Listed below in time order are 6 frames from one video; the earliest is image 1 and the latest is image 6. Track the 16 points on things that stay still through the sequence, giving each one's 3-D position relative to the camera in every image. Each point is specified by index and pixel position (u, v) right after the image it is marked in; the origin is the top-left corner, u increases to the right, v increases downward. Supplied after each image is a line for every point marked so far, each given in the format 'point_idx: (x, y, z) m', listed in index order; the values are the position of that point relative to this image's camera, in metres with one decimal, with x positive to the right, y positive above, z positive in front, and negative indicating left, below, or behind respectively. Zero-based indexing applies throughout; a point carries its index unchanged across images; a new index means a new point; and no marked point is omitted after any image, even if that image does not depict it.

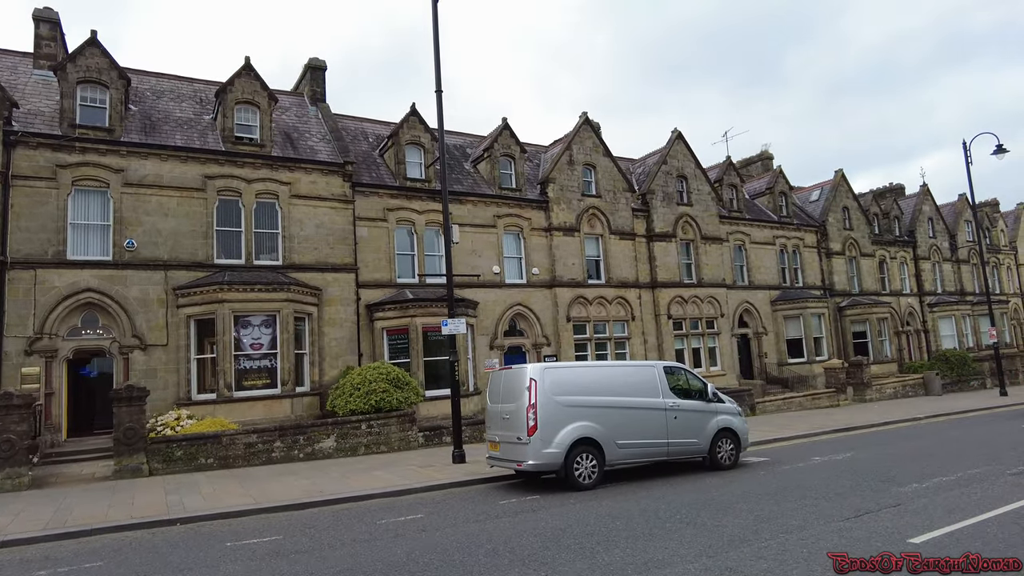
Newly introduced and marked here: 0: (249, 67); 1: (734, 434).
0: (-8.0, +6.7, +18.7) m
1: (+4.0, -2.6, +11.2) m
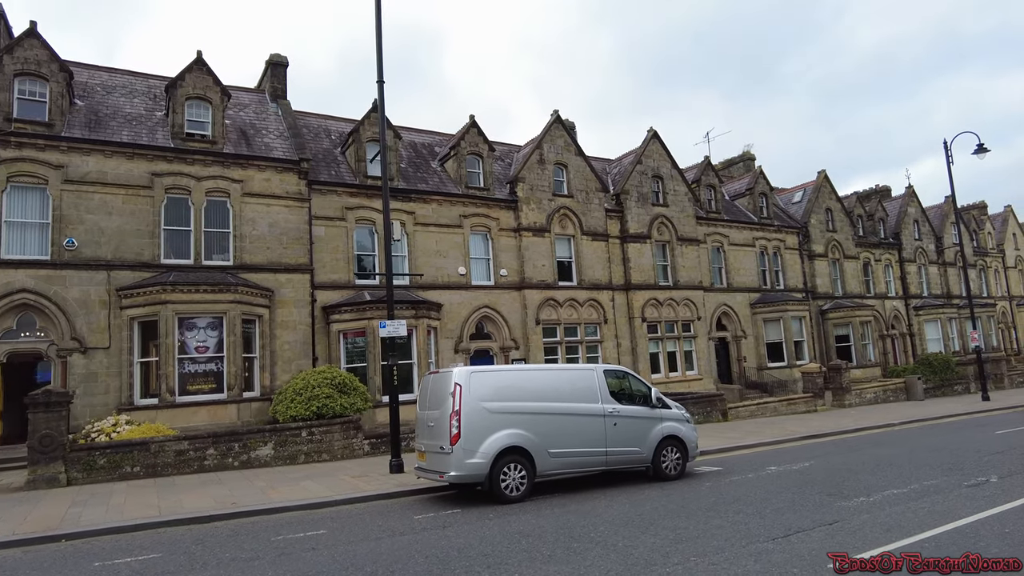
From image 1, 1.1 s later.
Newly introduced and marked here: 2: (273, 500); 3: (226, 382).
0: (-9.1, +6.6, +18.1) m
1: (+2.9, -2.6, +10.6) m
2: (-3.9, -3.4, +10.1) m
3: (-7.7, -2.5, +16.7) m
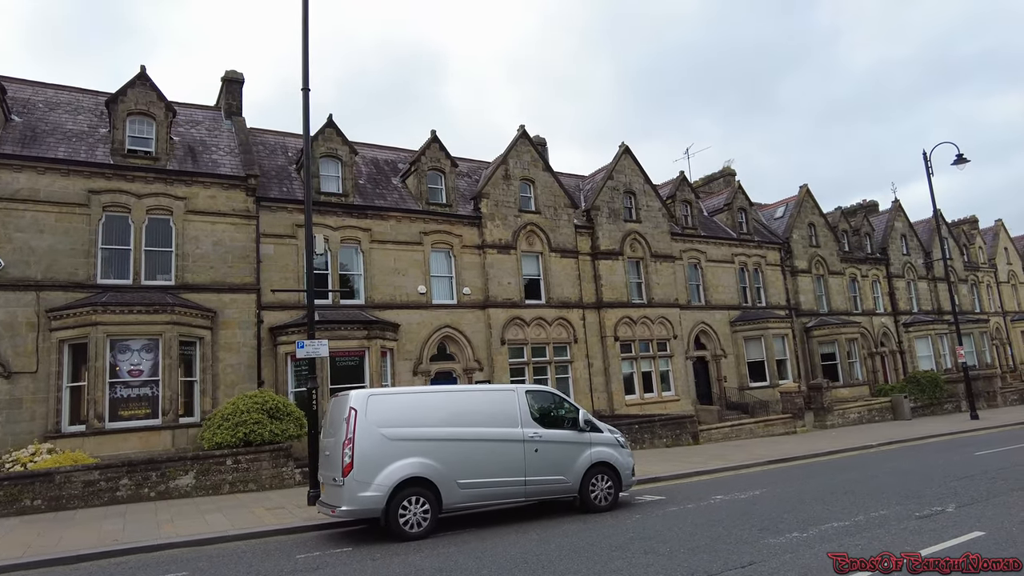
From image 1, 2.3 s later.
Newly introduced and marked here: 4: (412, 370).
0: (-10.5, +6.0, +17.6) m
1: (+1.6, -2.9, +9.7) m
2: (-5.2, -3.7, +9.2) m
3: (-9.0, -3.0, +15.9) m
4: (-3.2, -2.6, +20.0) m
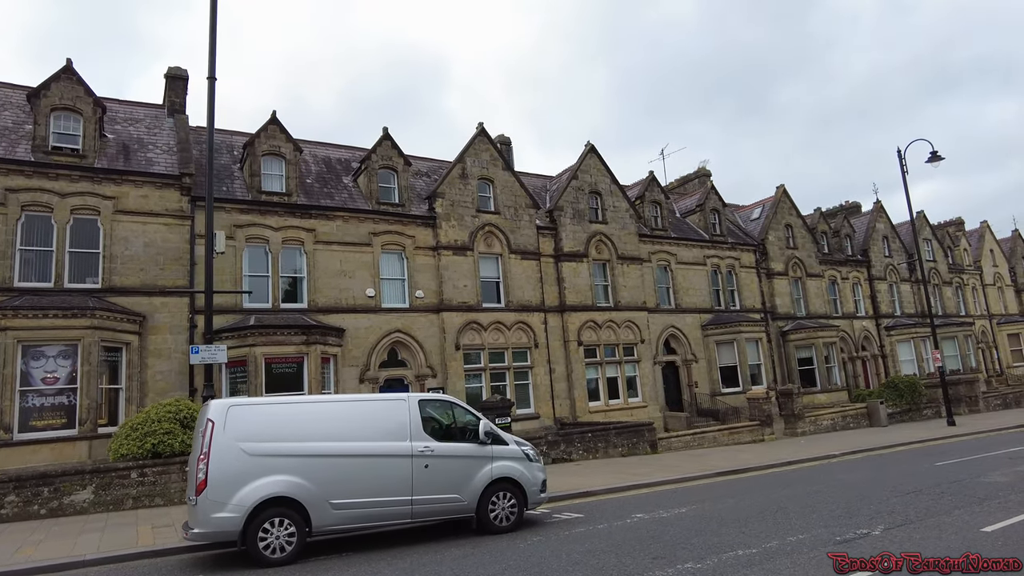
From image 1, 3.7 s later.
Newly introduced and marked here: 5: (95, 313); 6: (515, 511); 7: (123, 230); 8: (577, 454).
0: (-12.0, +5.9, +16.8) m
1: (0.0, -2.8, +8.9) m
2: (-6.7, -3.7, +8.3) m
3: (-10.5, -3.1, +15.0) m
4: (-4.8, -2.7, +19.1) m
5: (-10.3, -0.6, +15.3) m
6: (+0.1, -3.2, +8.8) m
7: (-10.6, +1.6, +17.0) m
8: (+1.8, -4.7, +17.4) m
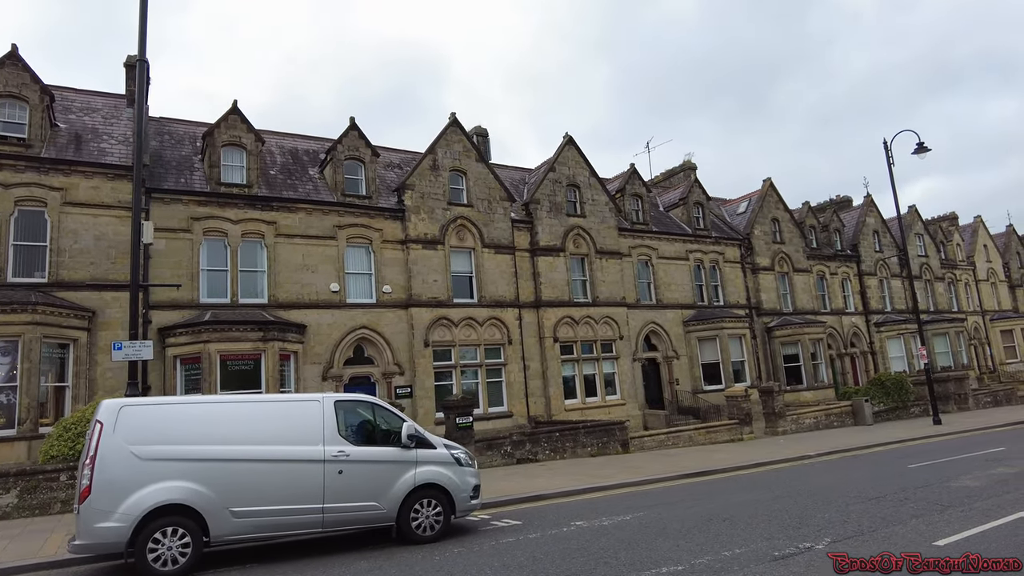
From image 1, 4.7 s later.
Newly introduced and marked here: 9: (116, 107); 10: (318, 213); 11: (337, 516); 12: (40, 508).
0: (-13.0, +6.1, +16.2) m
1: (-0.9, -2.7, +8.3) m
2: (-7.7, -3.6, +7.8) m
3: (-11.5, -3.0, +14.4) m
4: (-5.7, -2.6, +18.6) m
5: (-11.3, -0.5, +14.7) m
6: (-0.9, -3.1, +8.2) m
7: (-11.6, +1.7, +16.4) m
8: (+0.8, -4.5, +16.8) m
9: (-12.4, +5.7, +19.4) m
10: (-6.1, +2.4, +19.6) m
11: (-2.1, -2.8, +7.7) m
12: (-8.7, -4.0, +11.4) m
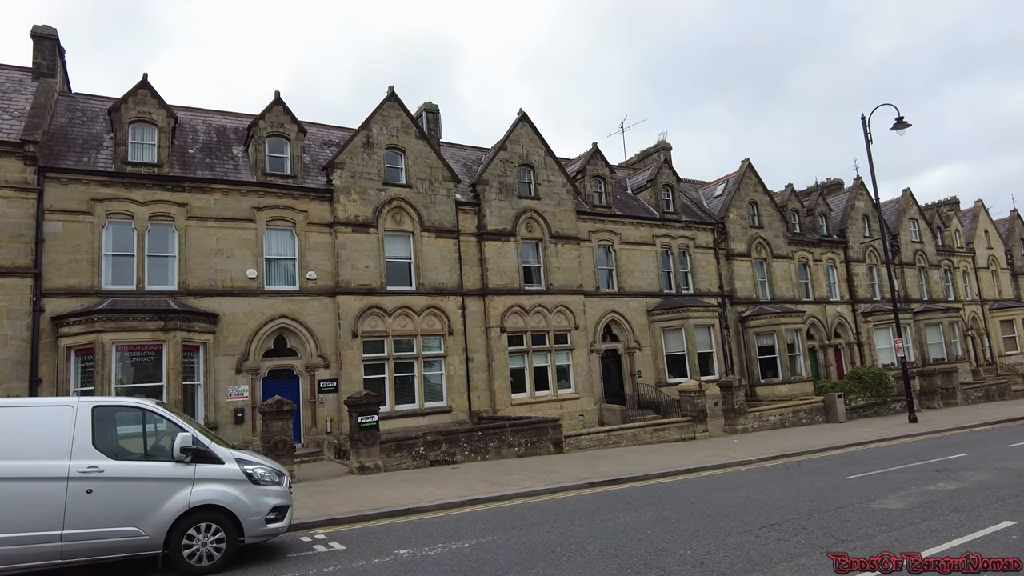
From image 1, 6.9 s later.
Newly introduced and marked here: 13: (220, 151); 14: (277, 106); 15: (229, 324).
0: (-15.1, +6.4, +15.0) m
1: (-3.2, -2.6, +7.0) m
2: (-10.0, -3.4, +6.6) m
3: (-13.6, -2.7, +13.3) m
4: (-7.8, -2.2, +17.3) m
5: (-13.4, -0.2, +13.6) m
6: (-3.2, -2.9, +6.9) m
7: (-13.7, +2.1, +15.2) m
8: (-1.2, -4.2, +15.5) m
9: (-14.4, +6.1, +18.2) m
10: (-8.1, +2.8, +18.2) m
11: (-4.4, -2.7, +6.4) m
12: (-10.9, -3.8, +10.3) m
13: (-9.0, +4.3, +19.1) m
14: (-7.3, +5.6, +19.3) m
15: (-8.0, -1.0, +17.5) m
